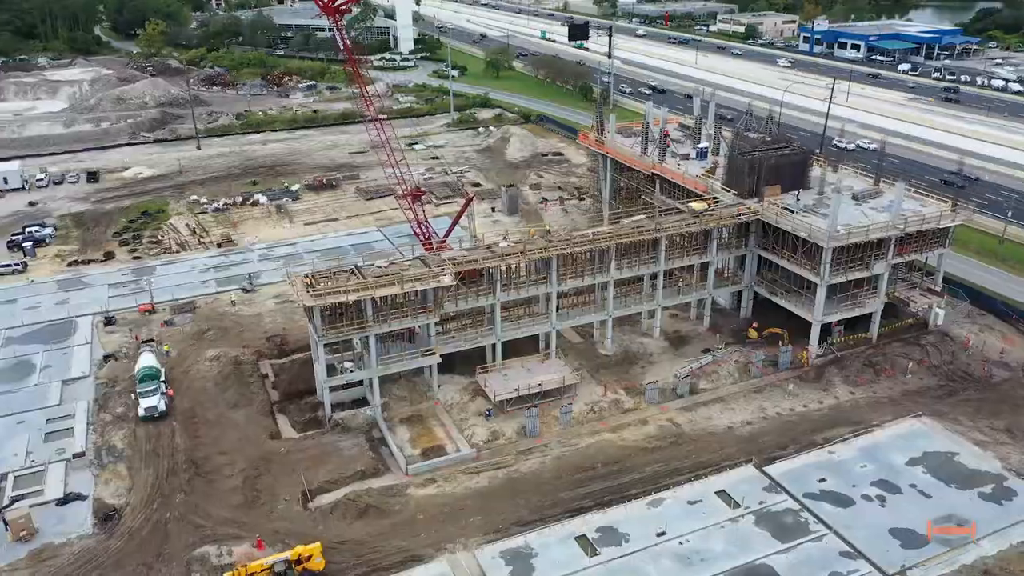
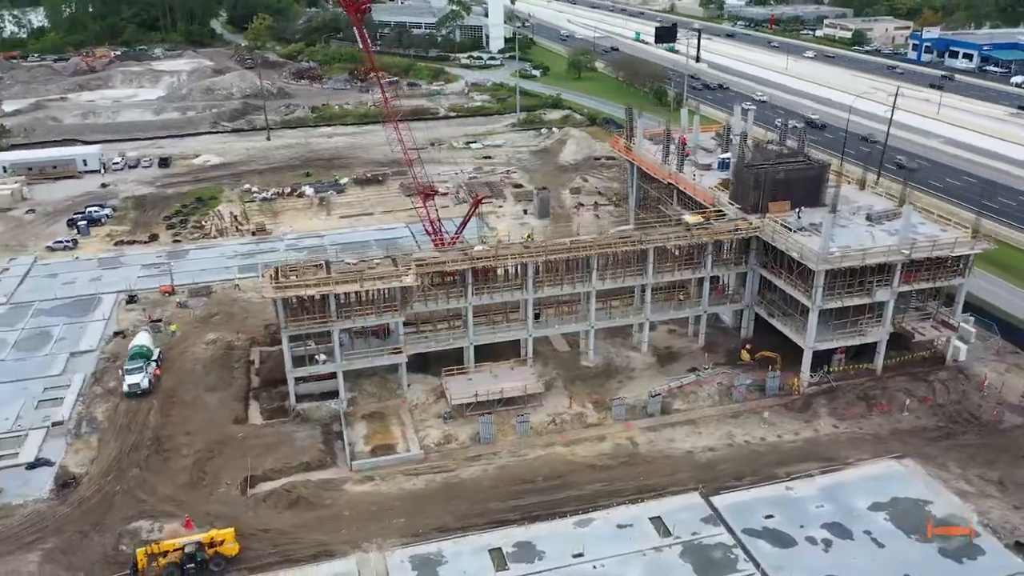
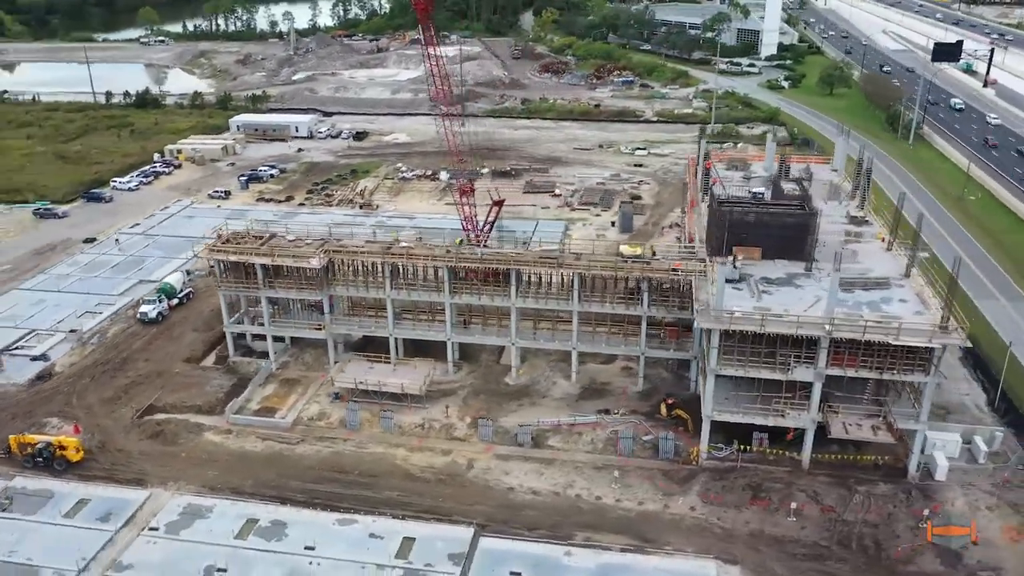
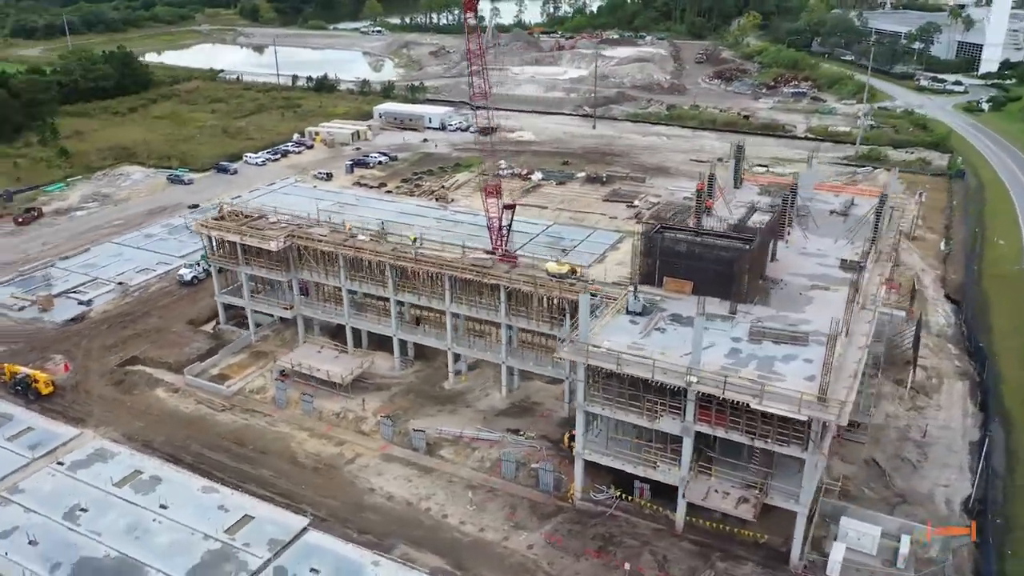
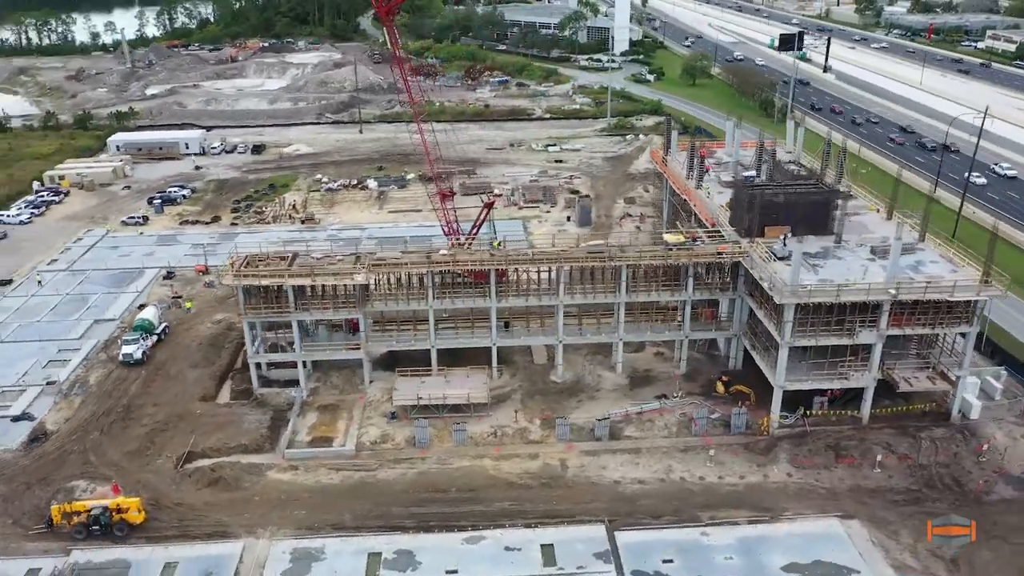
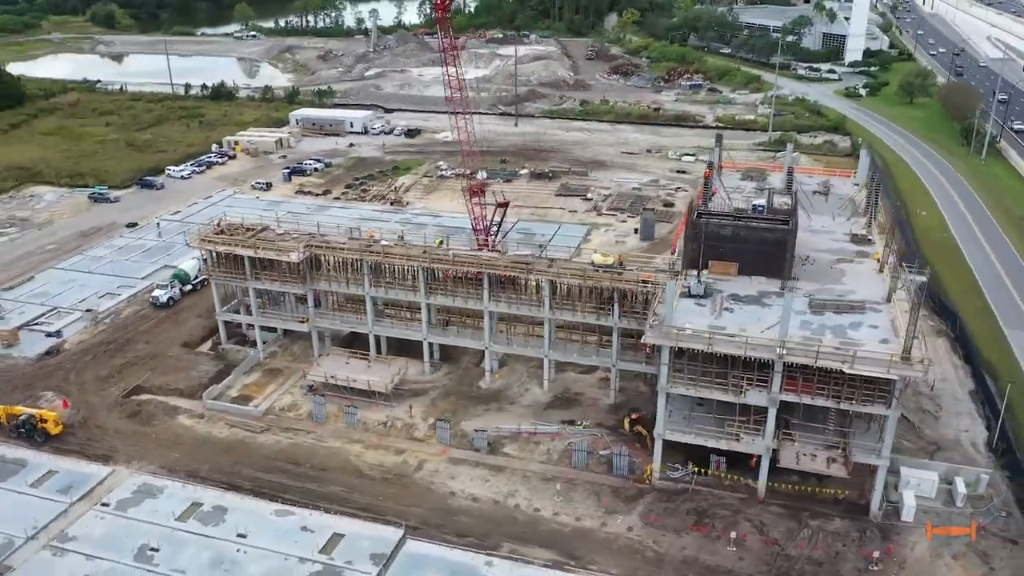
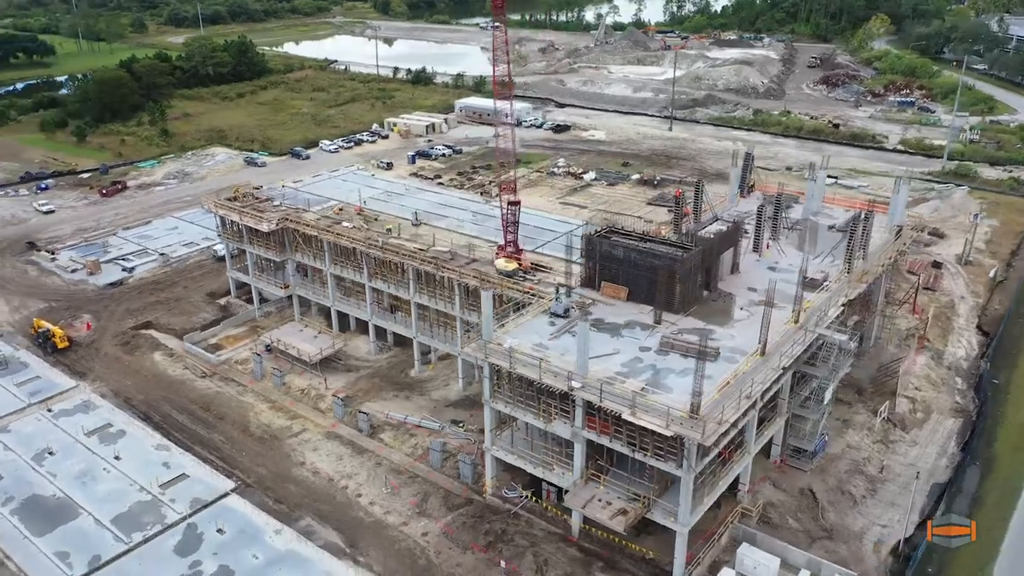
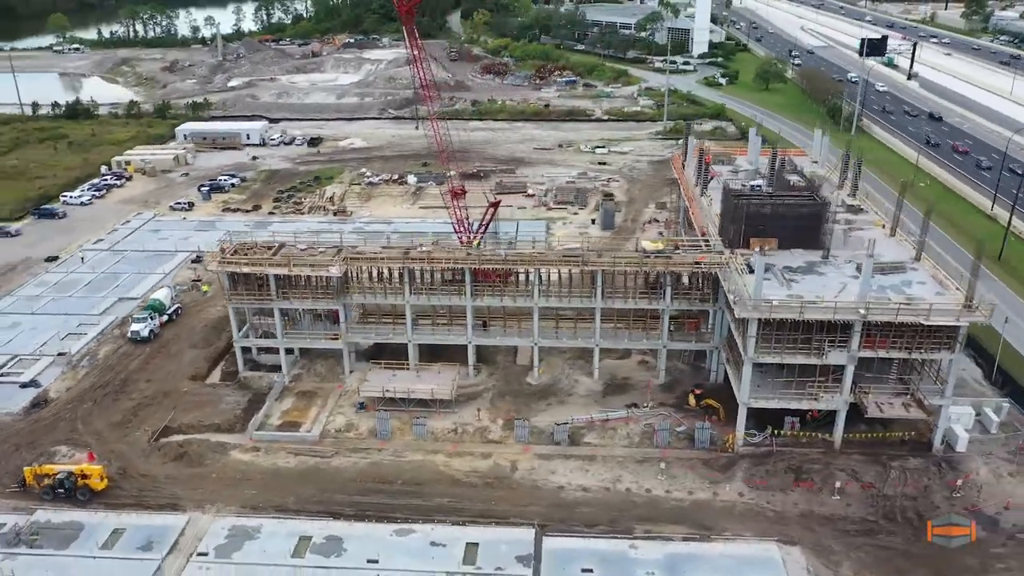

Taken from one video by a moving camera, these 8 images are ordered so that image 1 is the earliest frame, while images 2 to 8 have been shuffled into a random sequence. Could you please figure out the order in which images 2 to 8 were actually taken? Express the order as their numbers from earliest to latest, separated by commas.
2, 5, 8, 3, 6, 4, 7
